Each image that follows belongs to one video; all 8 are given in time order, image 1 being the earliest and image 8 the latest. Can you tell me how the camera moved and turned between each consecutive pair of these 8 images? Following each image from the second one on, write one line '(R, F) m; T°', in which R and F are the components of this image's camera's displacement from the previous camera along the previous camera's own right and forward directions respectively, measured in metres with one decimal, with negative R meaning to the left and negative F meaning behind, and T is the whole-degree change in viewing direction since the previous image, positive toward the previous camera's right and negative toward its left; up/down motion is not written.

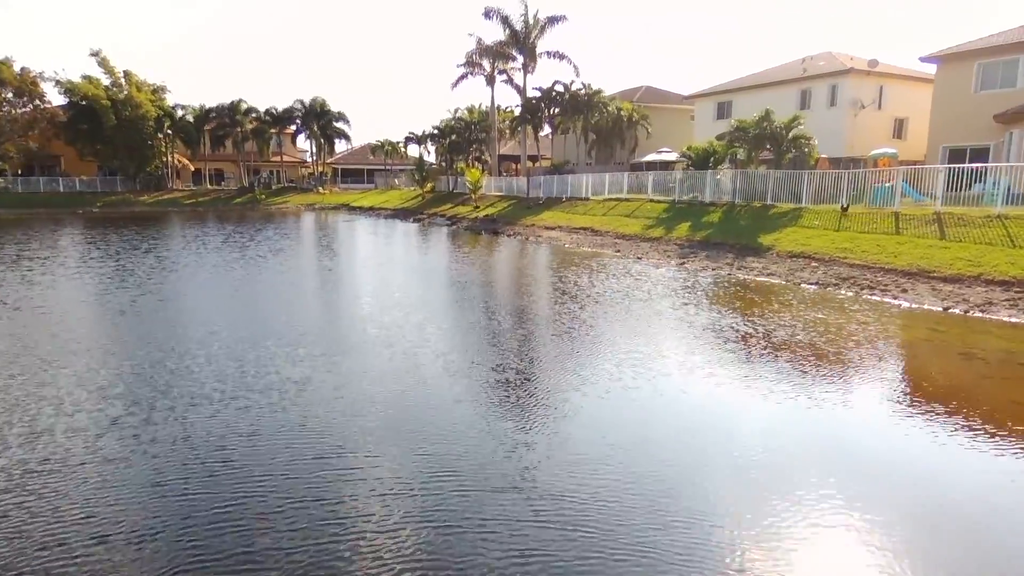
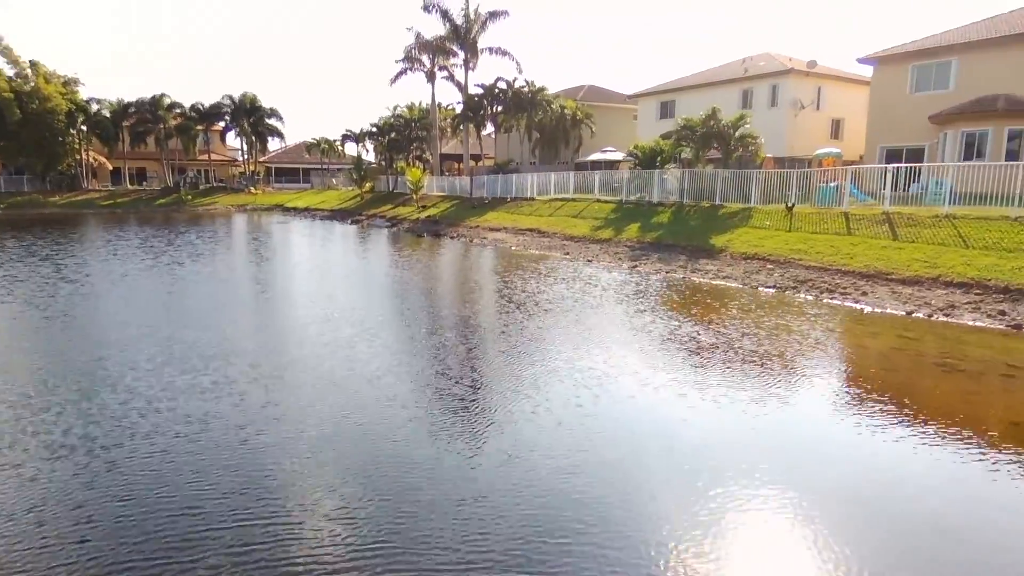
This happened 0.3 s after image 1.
(0.0, +1.3) m; +5°
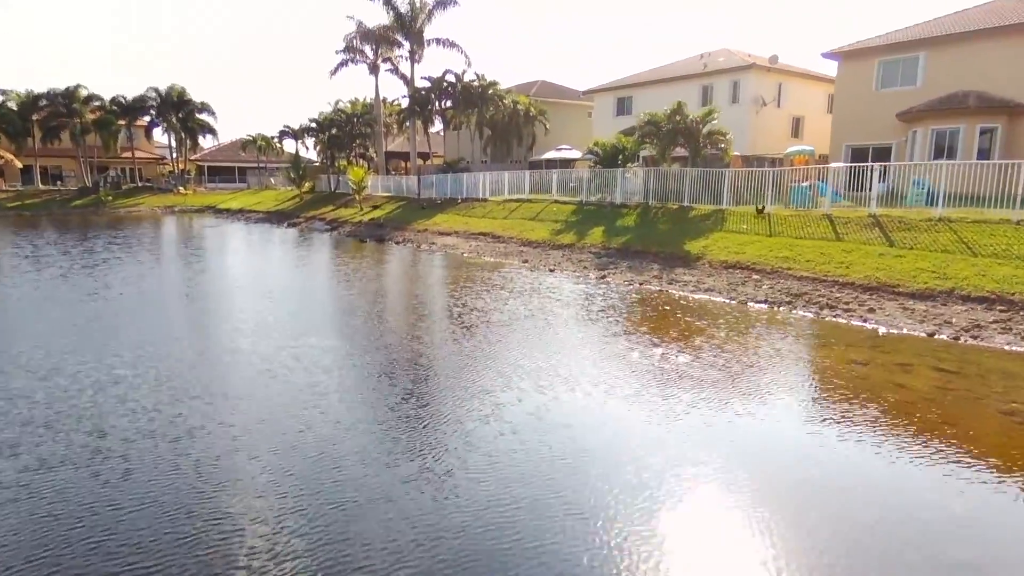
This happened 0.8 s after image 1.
(0.0, +2.4) m; +4°
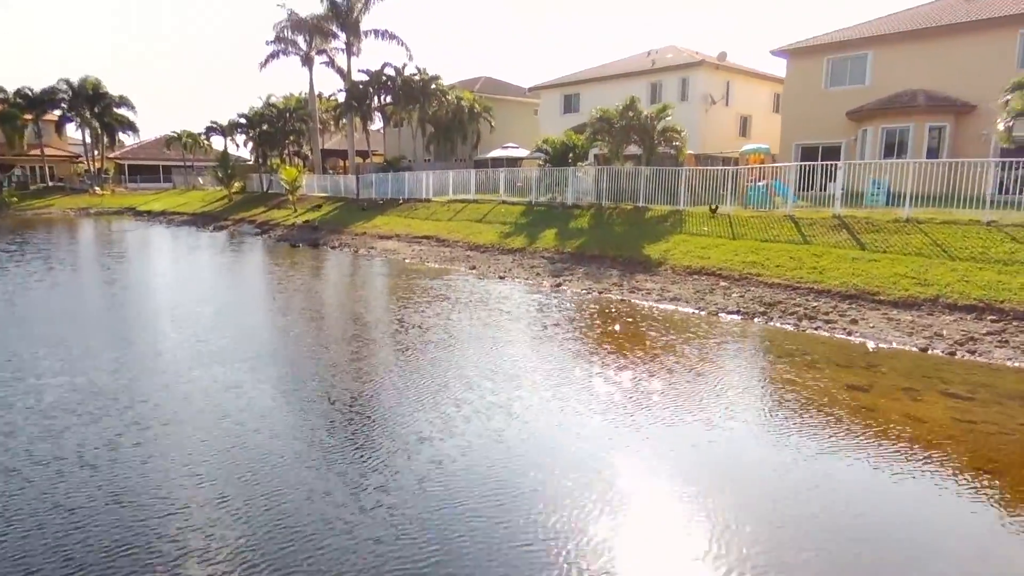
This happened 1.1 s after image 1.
(0.0, +1.6) m; +5°
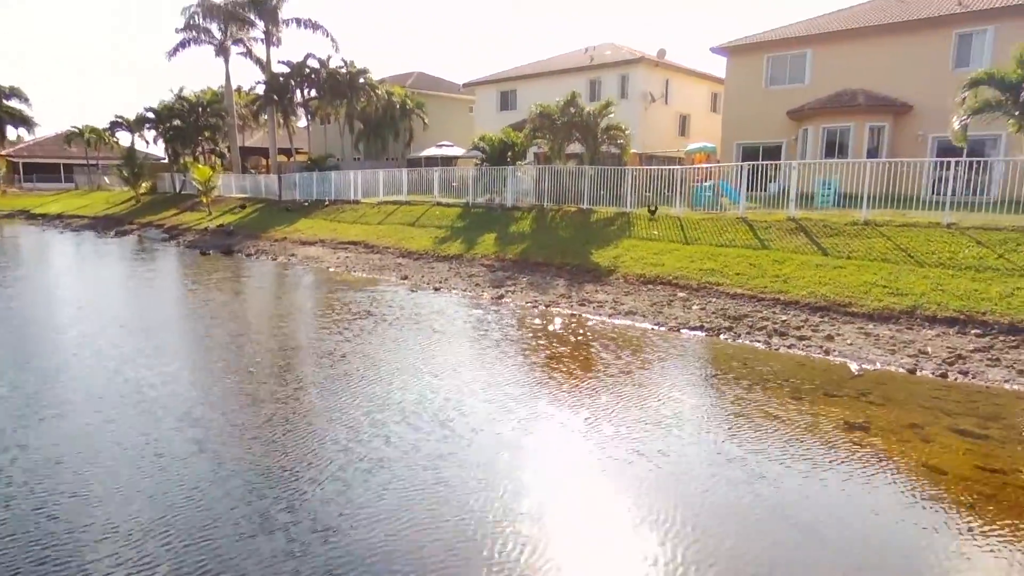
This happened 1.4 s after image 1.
(0.0, +1.6) m; +6°
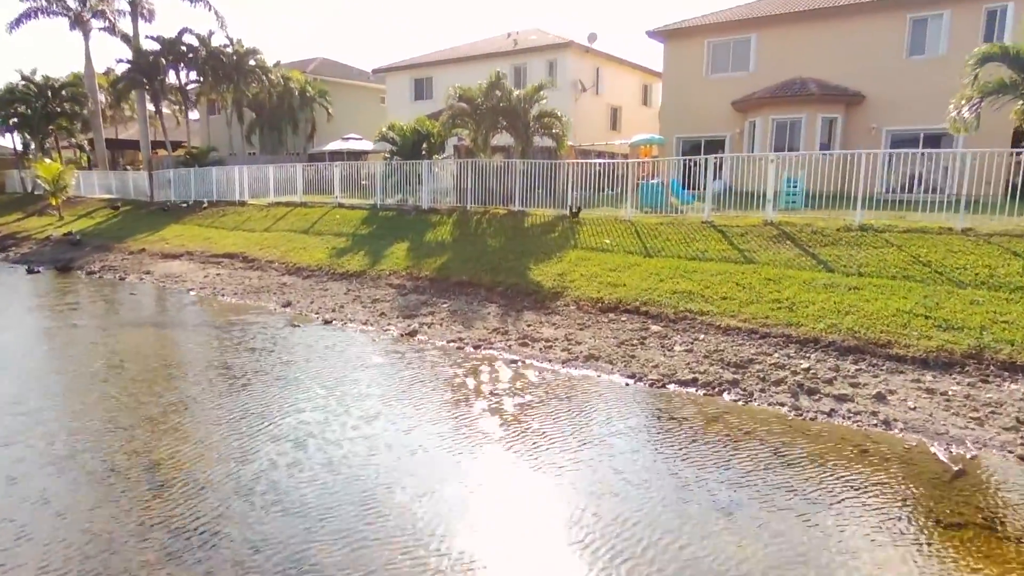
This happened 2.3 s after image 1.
(+0.1, +3.5) m; +7°
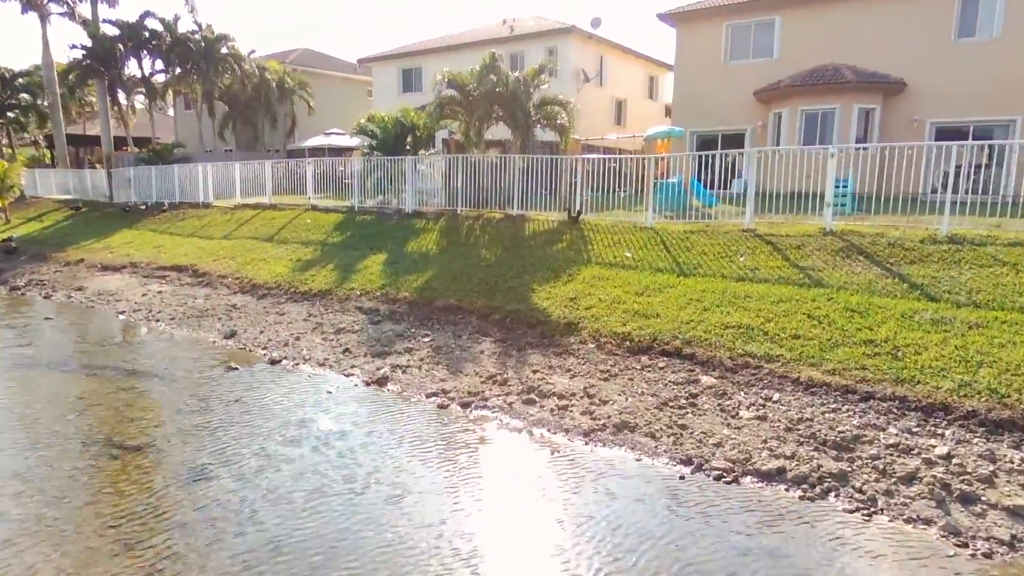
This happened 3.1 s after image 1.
(-0.1, +2.5) m; 0°
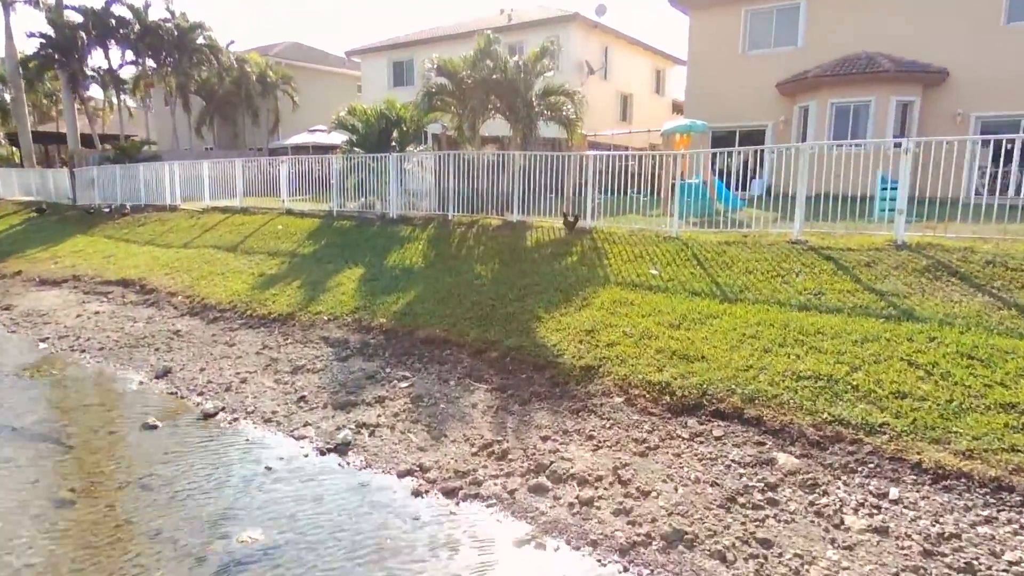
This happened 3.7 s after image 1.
(0.0, +2.0) m; 0°
